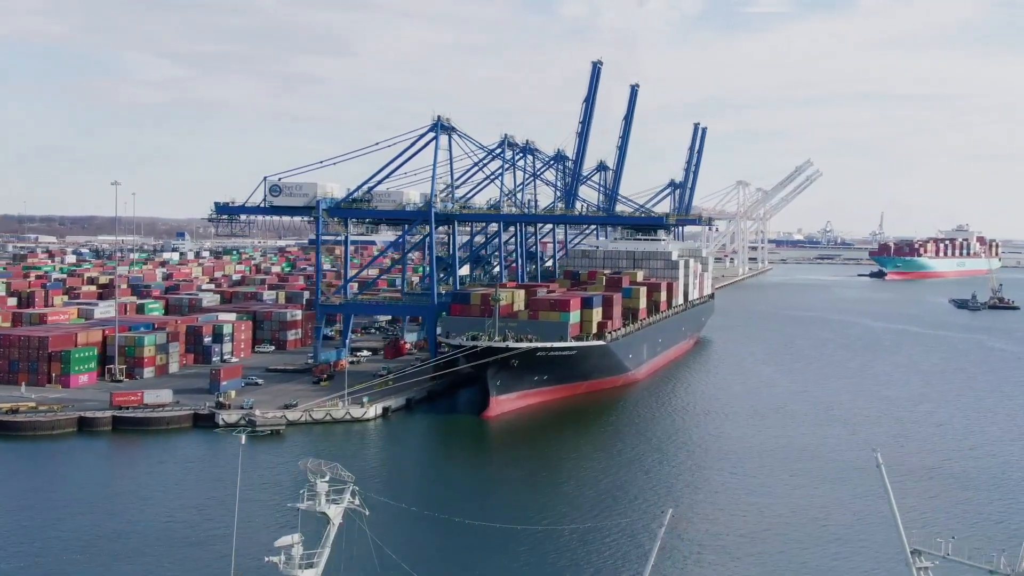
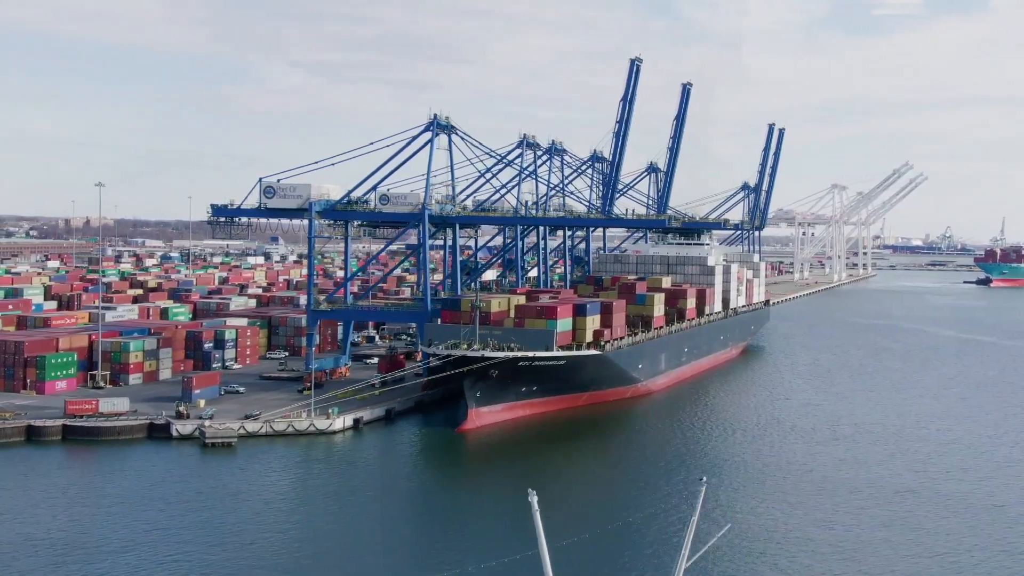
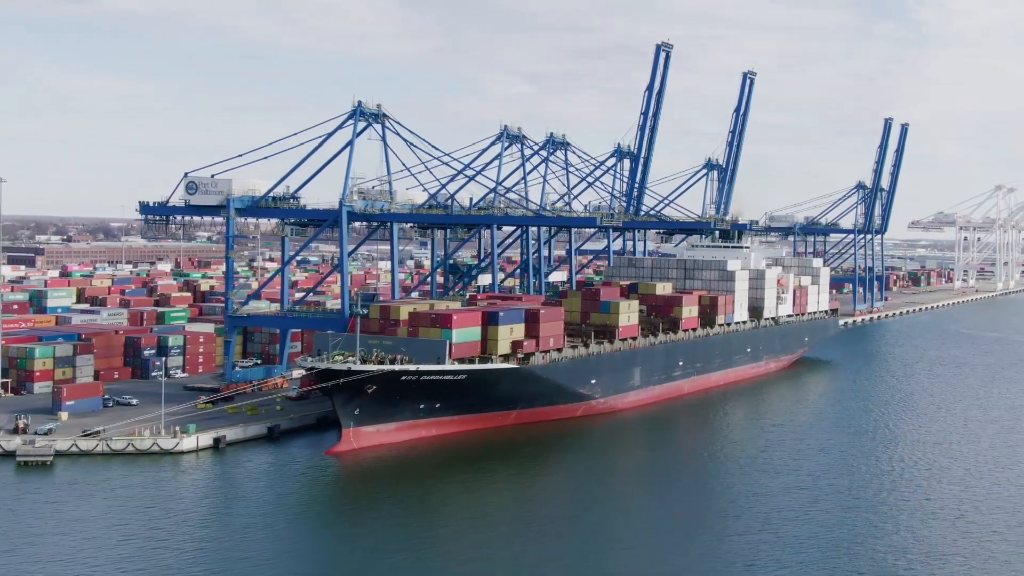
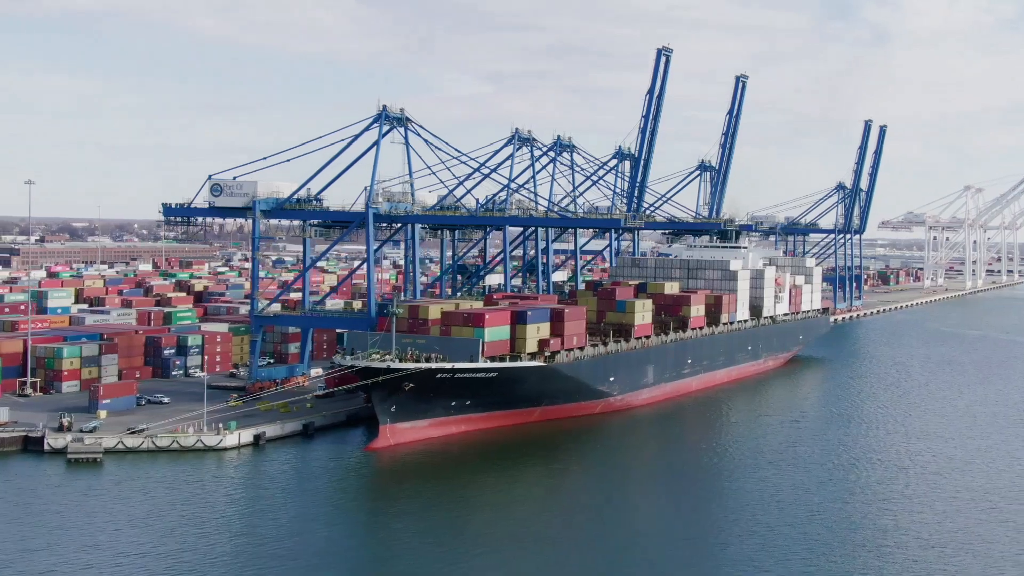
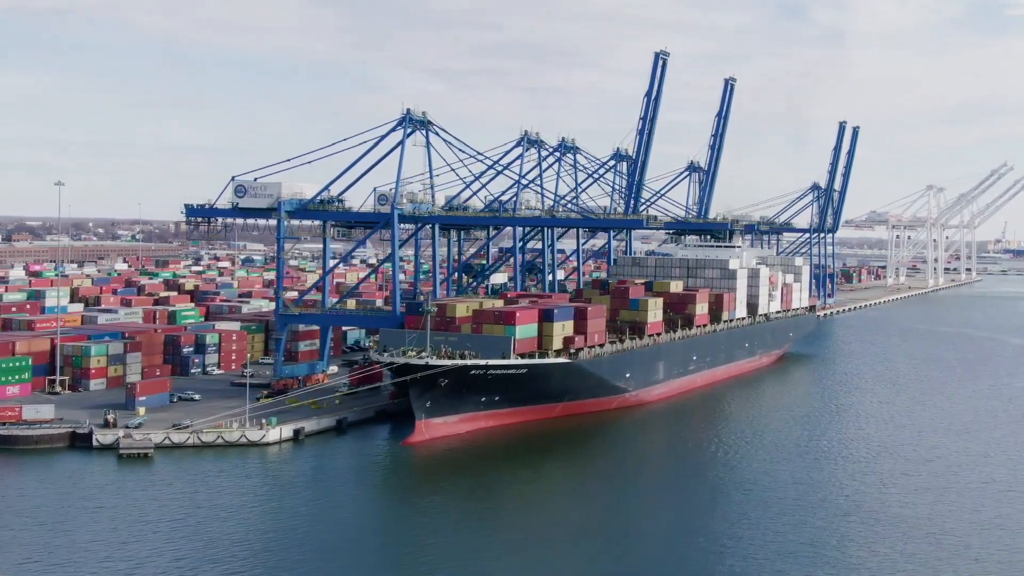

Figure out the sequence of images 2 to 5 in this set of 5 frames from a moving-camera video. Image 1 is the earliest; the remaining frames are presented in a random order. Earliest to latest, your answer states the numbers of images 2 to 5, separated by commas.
2, 5, 4, 3
